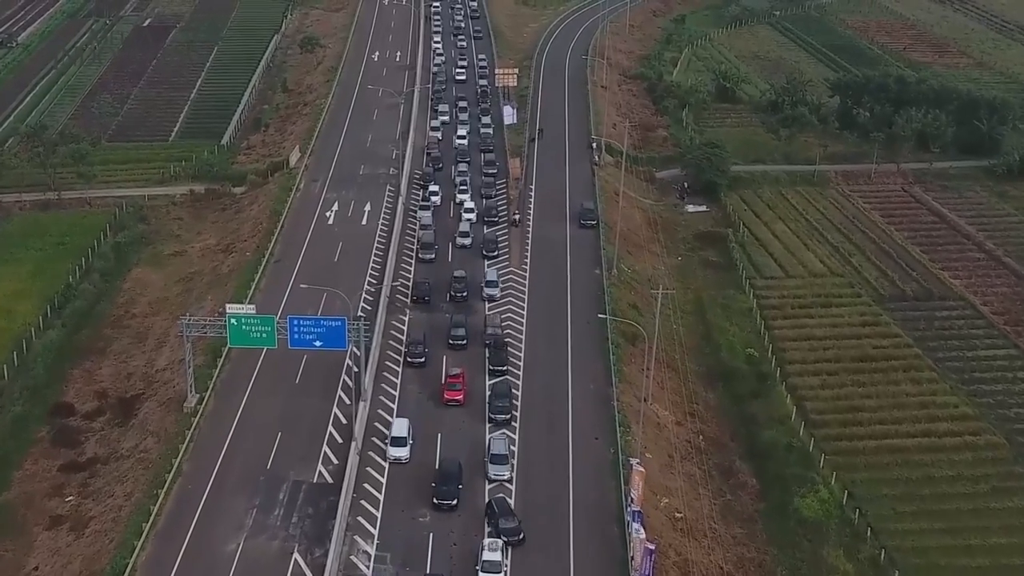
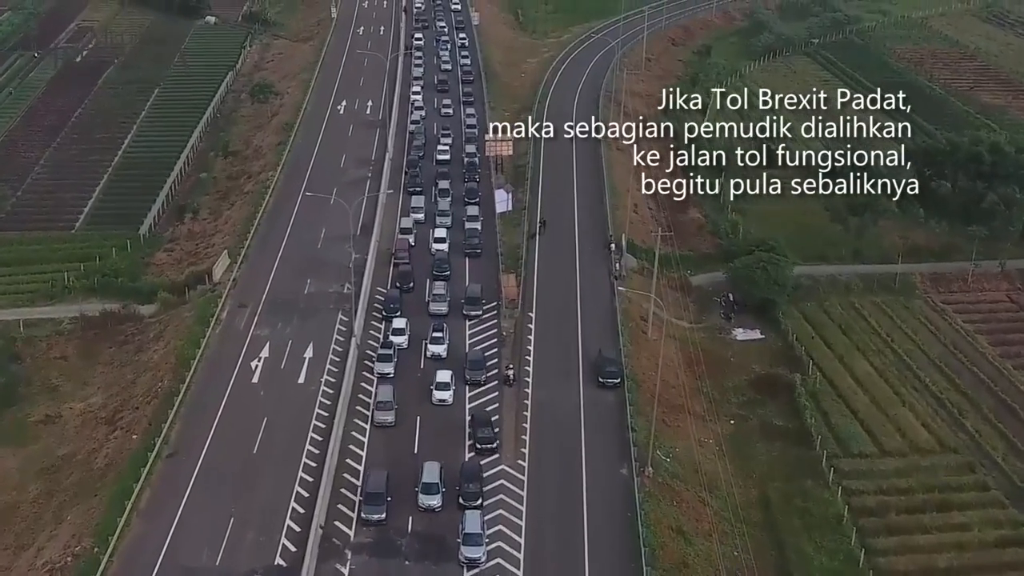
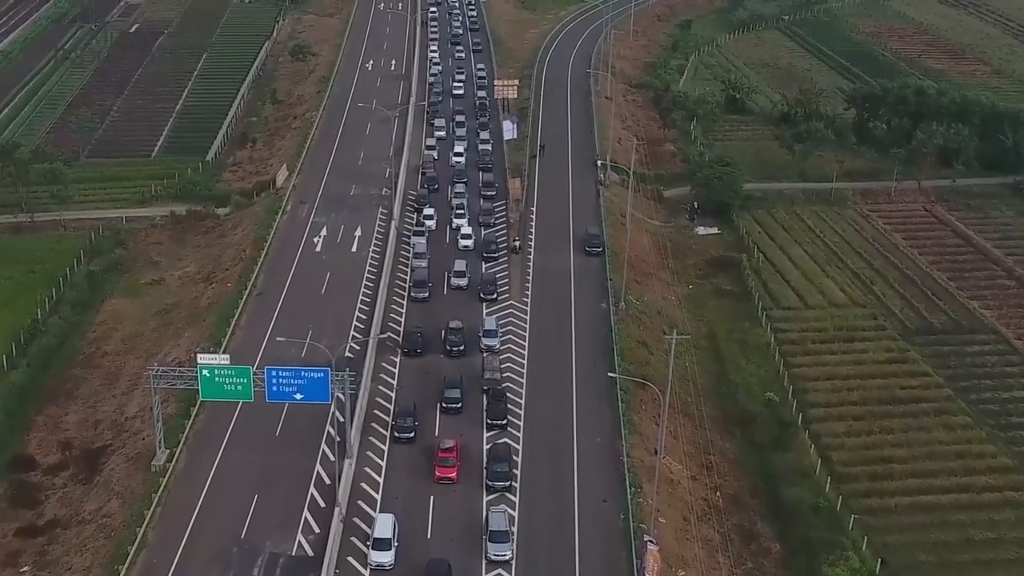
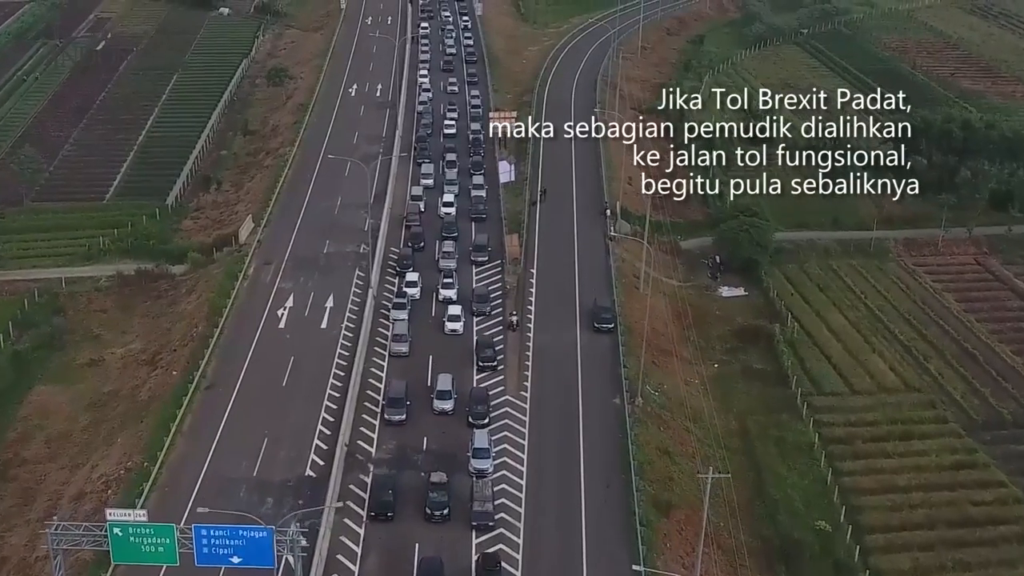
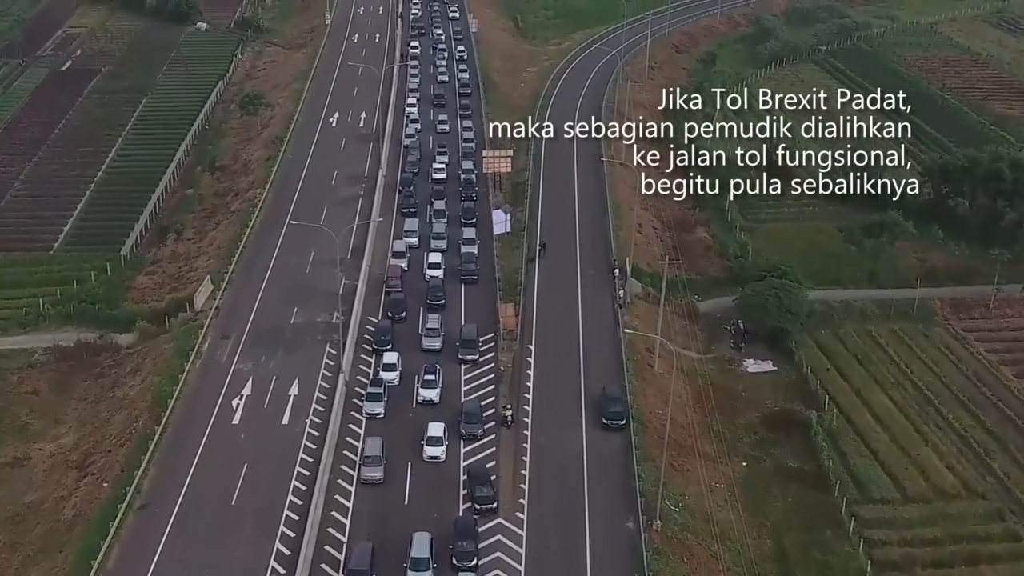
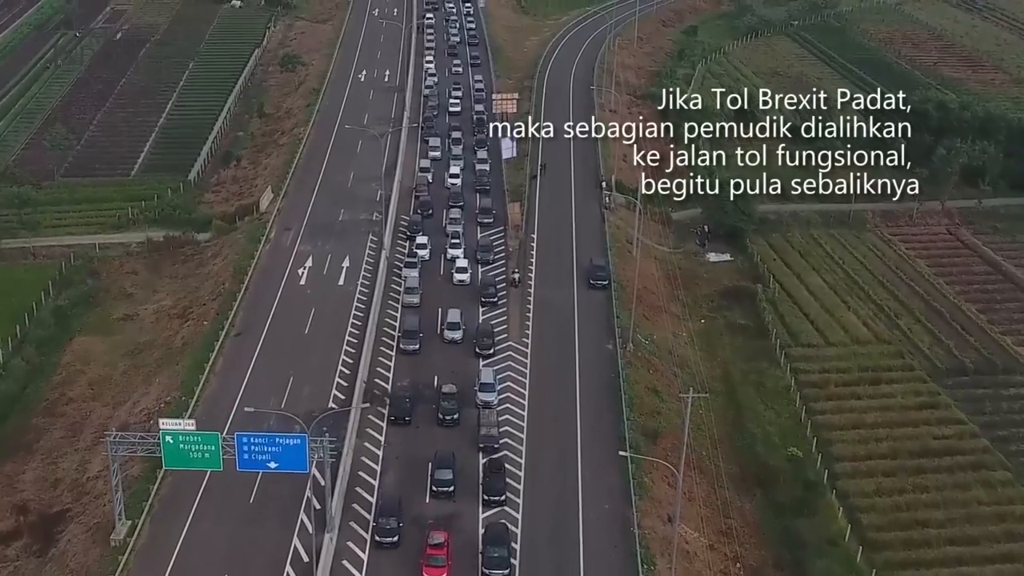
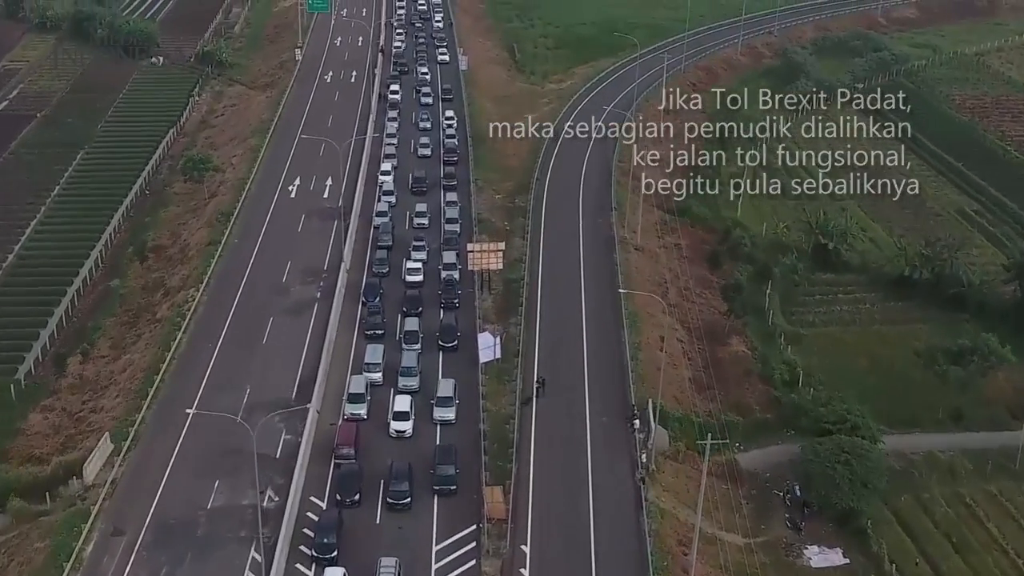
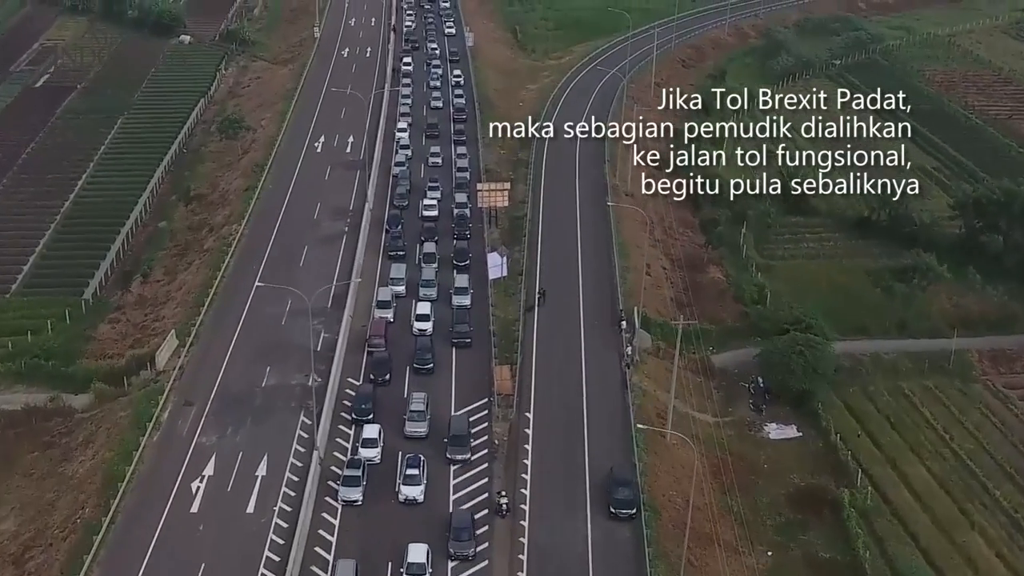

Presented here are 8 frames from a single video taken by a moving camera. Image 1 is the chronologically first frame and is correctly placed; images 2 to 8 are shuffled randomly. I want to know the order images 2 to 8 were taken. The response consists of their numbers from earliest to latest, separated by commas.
3, 6, 4, 2, 5, 8, 7
